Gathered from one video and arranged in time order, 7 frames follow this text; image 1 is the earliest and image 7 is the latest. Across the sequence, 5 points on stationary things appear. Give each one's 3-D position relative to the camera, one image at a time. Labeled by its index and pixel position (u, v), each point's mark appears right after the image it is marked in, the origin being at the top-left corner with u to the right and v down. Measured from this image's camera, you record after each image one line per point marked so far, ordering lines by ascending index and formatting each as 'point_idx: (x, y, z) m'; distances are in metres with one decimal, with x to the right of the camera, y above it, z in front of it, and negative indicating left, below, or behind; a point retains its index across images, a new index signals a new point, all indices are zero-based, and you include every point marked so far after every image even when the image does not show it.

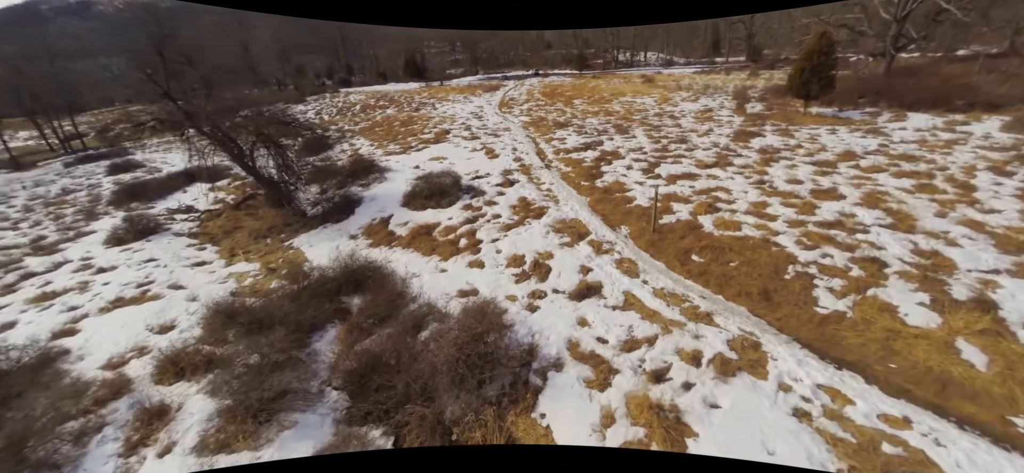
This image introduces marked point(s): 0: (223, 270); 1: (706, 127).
0: (-4.9, -0.6, +6.5) m
1: (+6.2, +3.5, +12.3) m
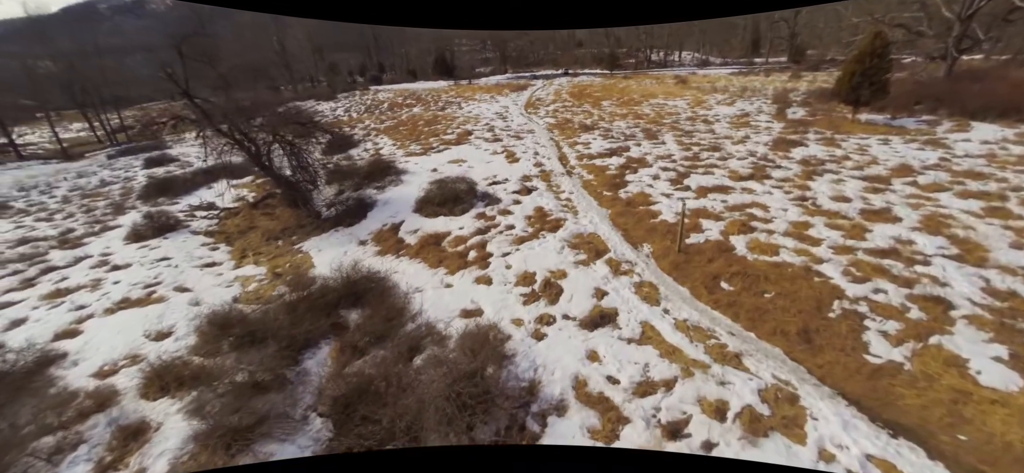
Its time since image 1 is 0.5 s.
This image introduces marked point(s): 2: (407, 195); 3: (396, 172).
0: (-4.7, -0.6, +6.5) m
1: (+6.9, +3.1, +11.5) m
2: (-2.3, +0.9, +8.3) m
3: (-3.1, +1.7, +10.2) m
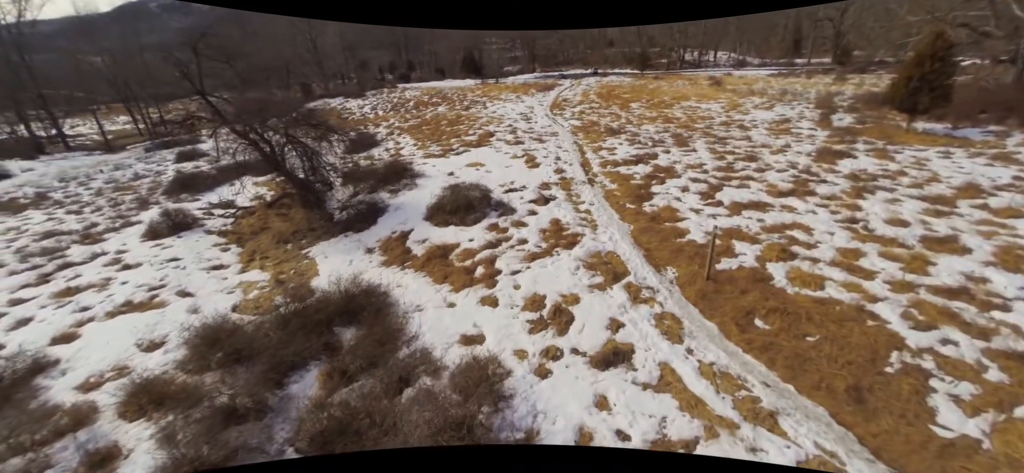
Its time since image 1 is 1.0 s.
0: (-4.5, -0.7, +6.3) m
1: (+7.5, +2.6, +10.7) m
2: (-1.9, +0.7, +8.0) m
3: (-2.6, +1.6, +10.0) m
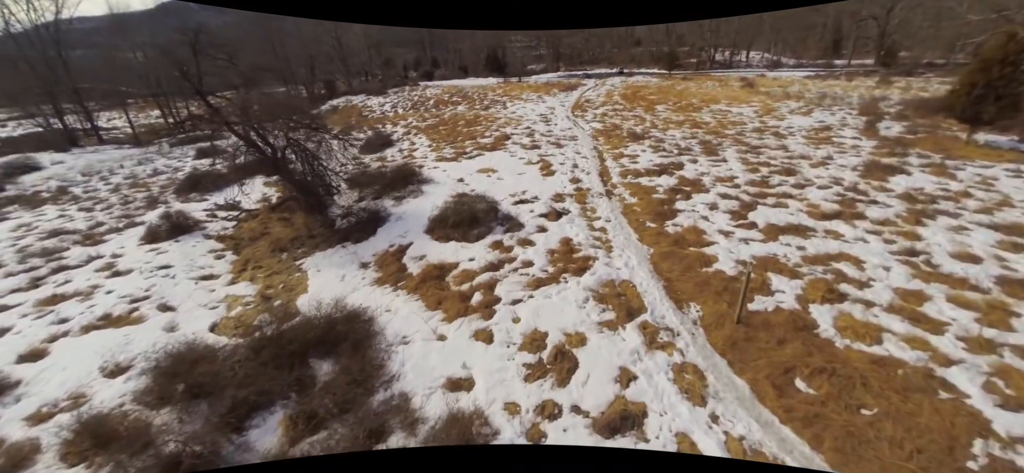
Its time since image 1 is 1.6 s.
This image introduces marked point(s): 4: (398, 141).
0: (-4.4, -0.8, +6.0) m
1: (+7.8, +2.1, +9.7) m
2: (-1.7, +0.5, +7.5) m
3: (-2.3, +1.4, +9.5) m
4: (-4.9, +4.1, +16.6) m
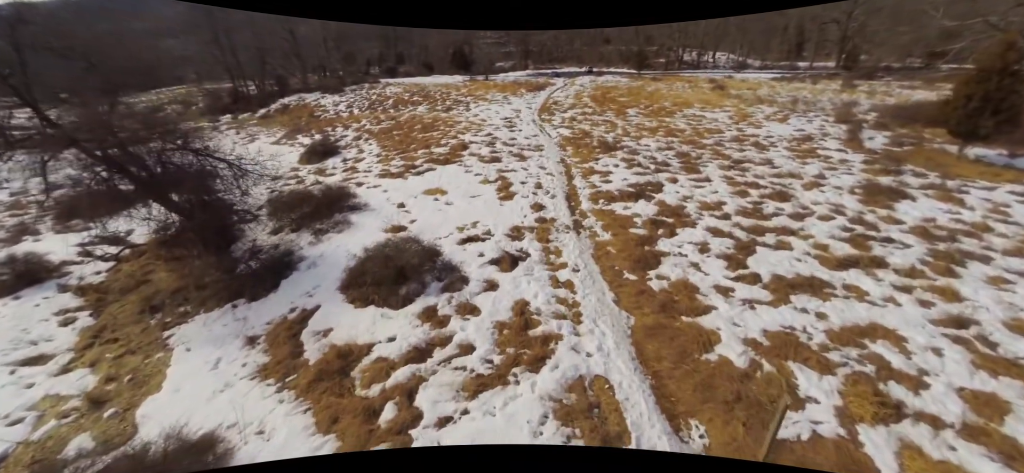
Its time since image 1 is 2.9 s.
0: (-5.1, -1.6, +4.2) m
1: (+6.8, +1.5, +8.7) m
2: (-2.6, -0.3, +5.9) m
3: (-3.3, +0.6, +7.9) m
4: (-6.4, +3.3, +14.7) m
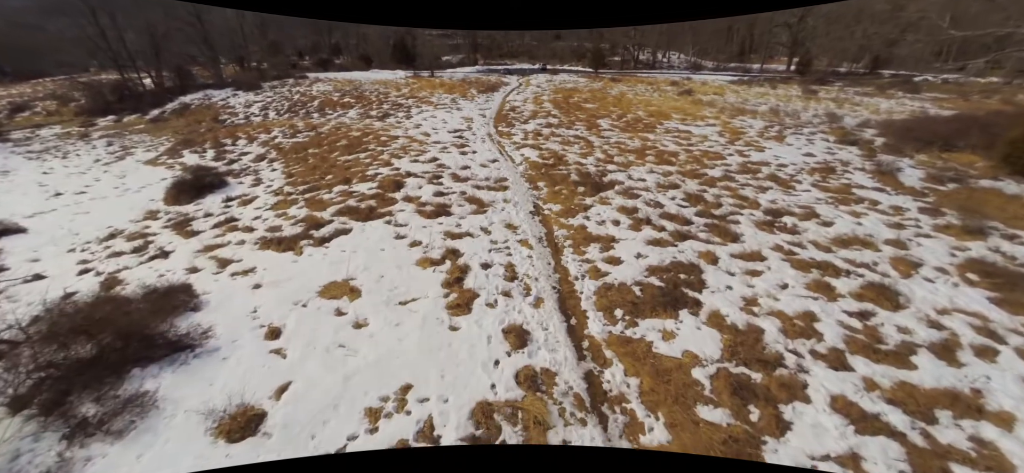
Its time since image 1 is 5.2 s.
0: (-5.1, -3.5, +0.6) m
1: (+6.1, +0.1, +6.5) m
2: (-2.8, -2.0, +2.6) m
3: (-3.8, -1.1, +4.4) m
4: (-7.7, +1.6, +10.8) m
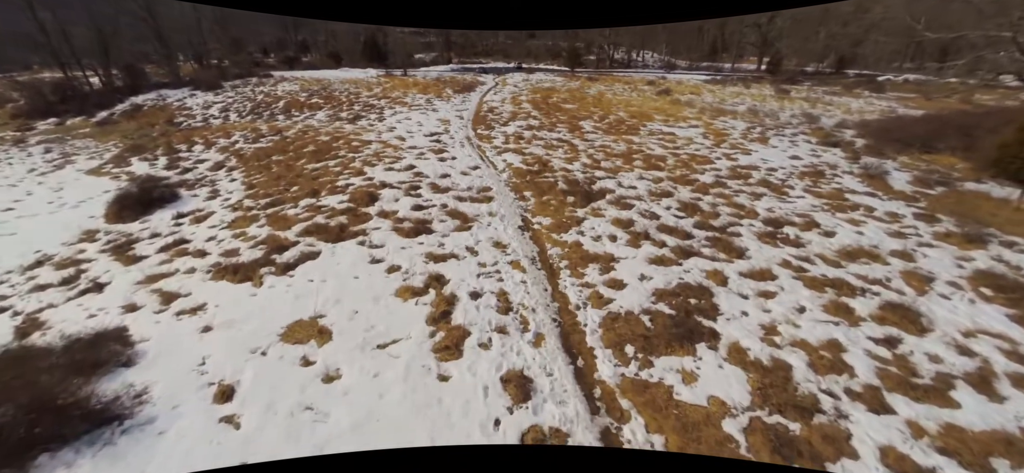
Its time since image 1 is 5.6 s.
0: (-4.8, -3.9, -0.2) m
1: (+5.9, 0.0, +6.2) m
2: (-2.7, -2.4, +1.9) m
3: (-3.8, -1.5, +3.7) m
4: (-8.2, +1.1, +9.8) m
